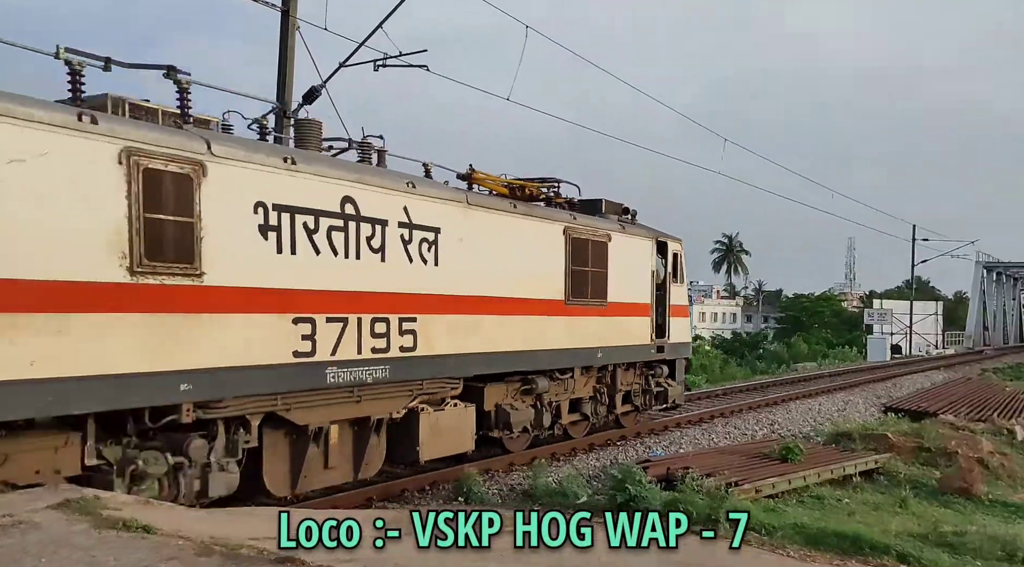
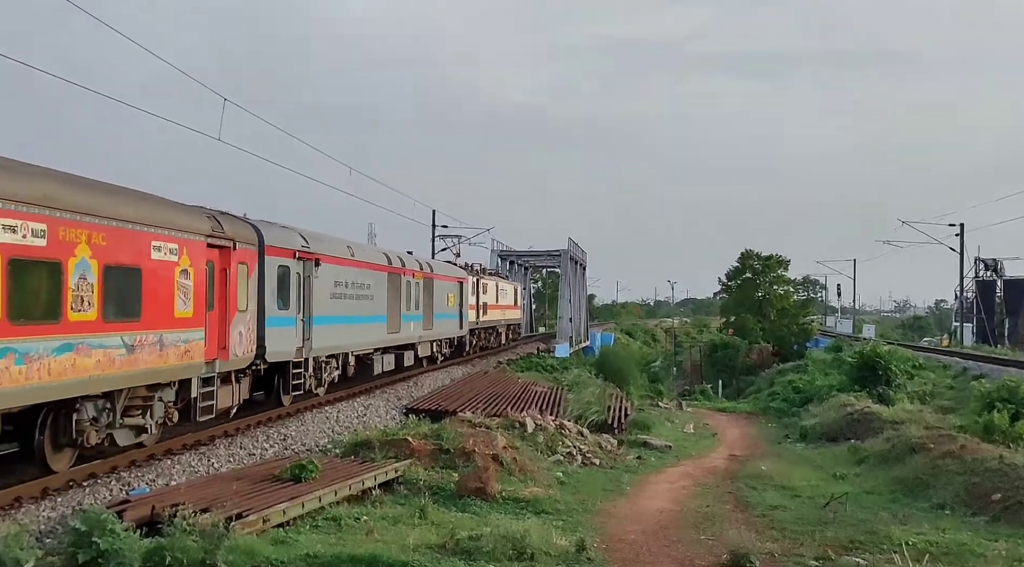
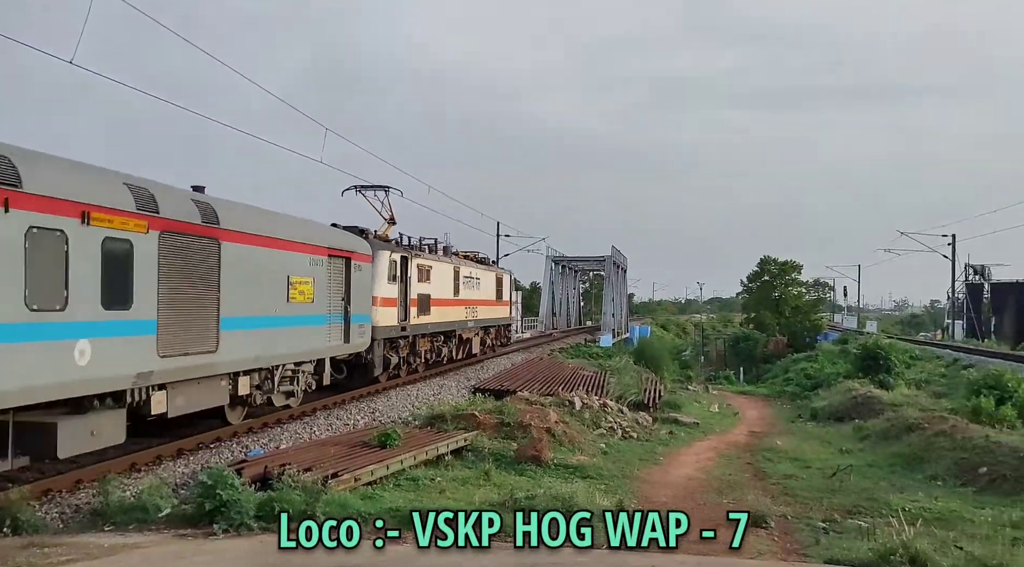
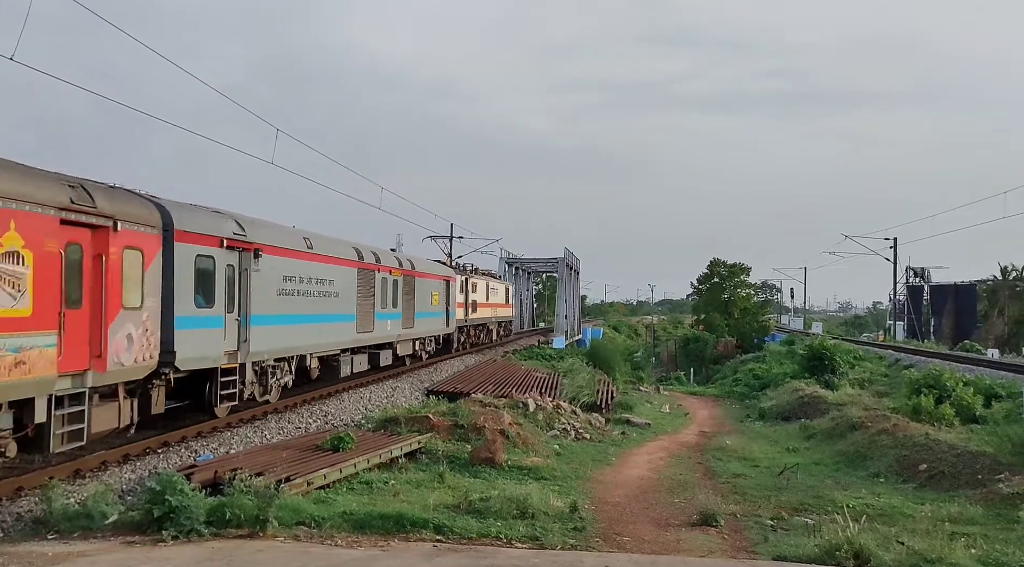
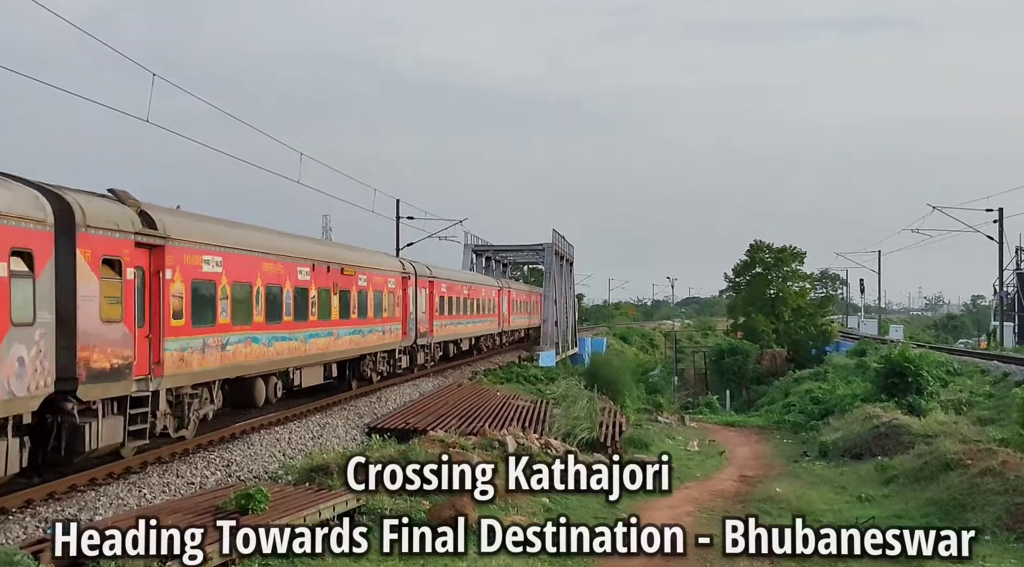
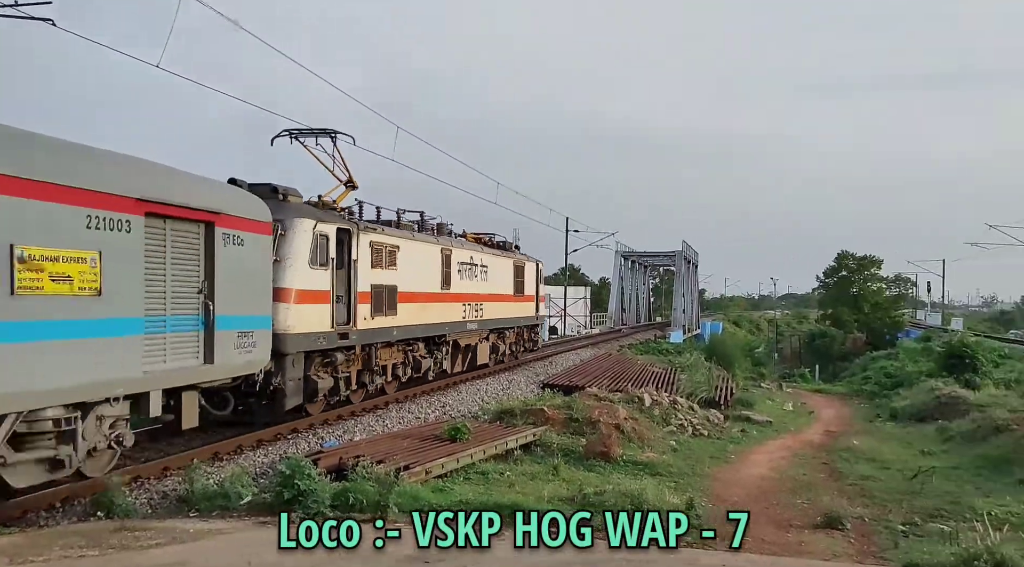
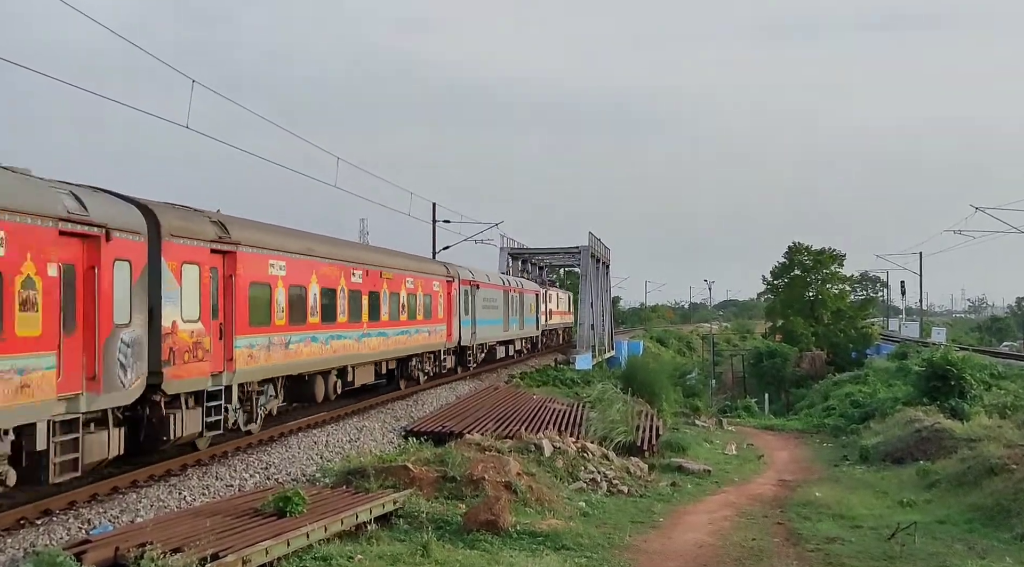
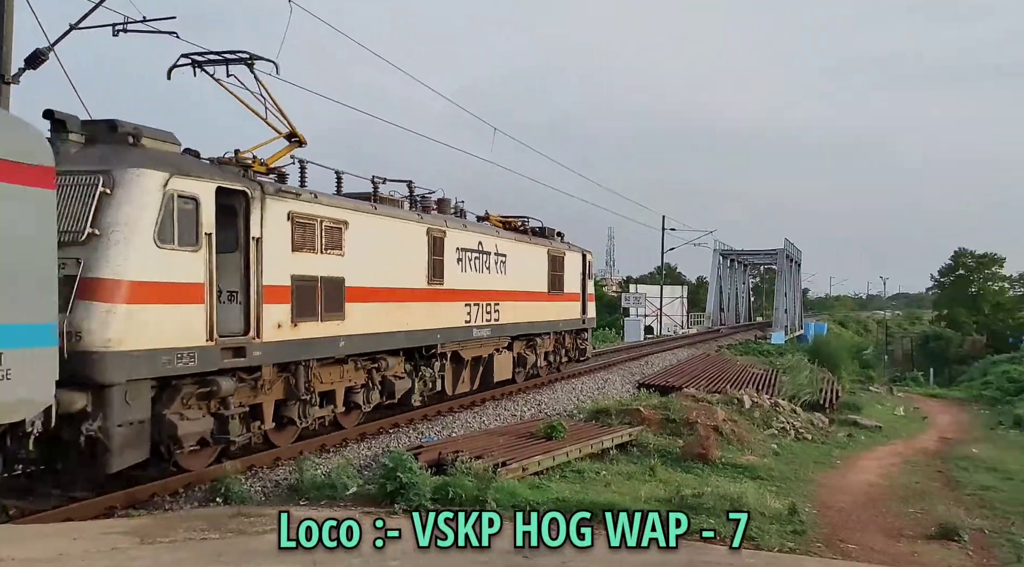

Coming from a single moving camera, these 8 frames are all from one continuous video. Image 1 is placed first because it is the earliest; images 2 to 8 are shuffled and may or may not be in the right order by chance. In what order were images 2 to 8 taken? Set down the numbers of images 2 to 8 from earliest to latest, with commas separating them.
8, 6, 3, 4, 2, 7, 5
